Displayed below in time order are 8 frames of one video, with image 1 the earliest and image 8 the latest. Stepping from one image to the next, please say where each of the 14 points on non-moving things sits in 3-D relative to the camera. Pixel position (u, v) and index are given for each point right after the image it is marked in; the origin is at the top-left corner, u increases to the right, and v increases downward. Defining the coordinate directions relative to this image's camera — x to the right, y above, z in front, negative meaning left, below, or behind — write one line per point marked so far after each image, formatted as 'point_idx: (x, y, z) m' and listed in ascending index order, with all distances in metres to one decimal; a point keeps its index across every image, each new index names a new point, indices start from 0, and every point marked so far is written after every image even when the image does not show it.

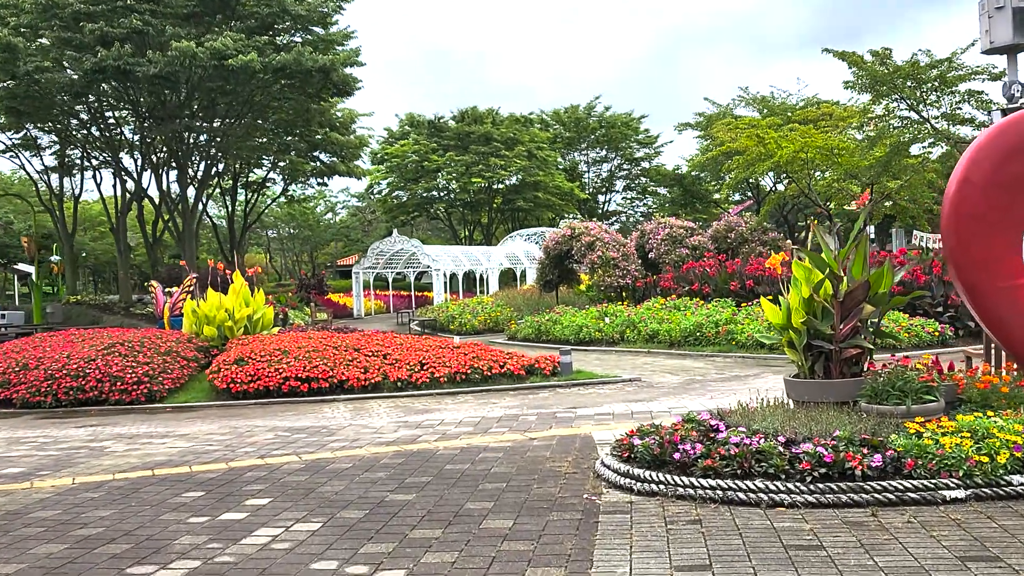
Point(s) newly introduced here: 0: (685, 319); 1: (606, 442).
0: (+2.9, -0.5, +16.1) m
1: (+0.8, -1.3, +8.0) m
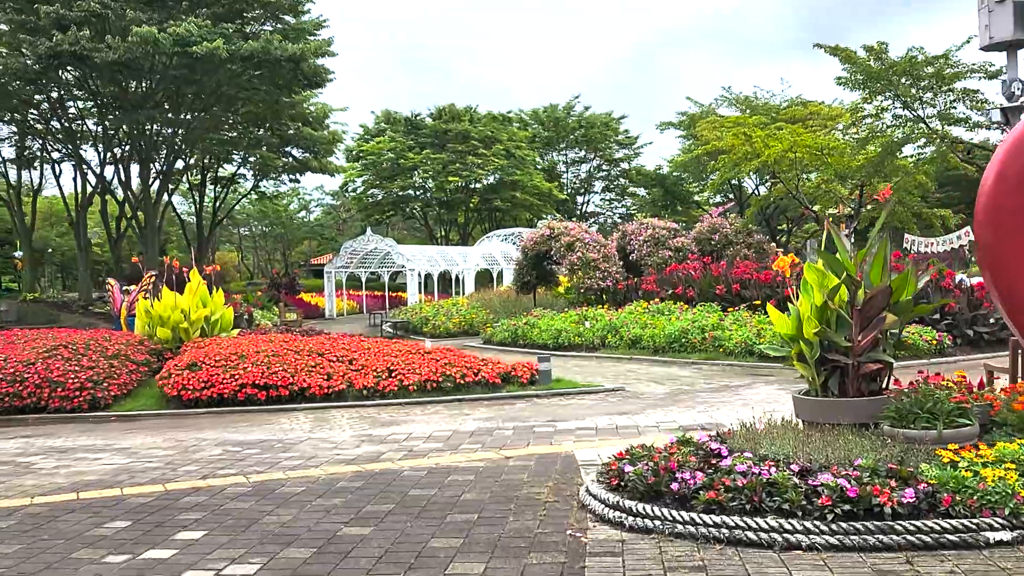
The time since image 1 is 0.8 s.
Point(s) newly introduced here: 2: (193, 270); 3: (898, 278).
0: (+2.5, -0.6, +15.3) m
1: (+0.6, -1.3, +7.2) m
2: (-4.6, +0.3, +13.9) m
3: (+2.4, +0.1, +6.0) m
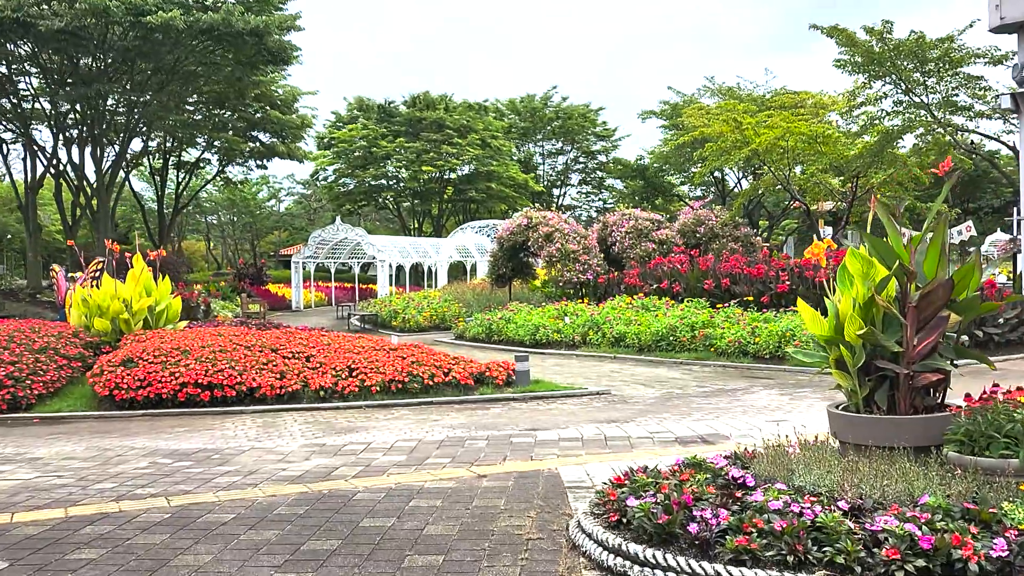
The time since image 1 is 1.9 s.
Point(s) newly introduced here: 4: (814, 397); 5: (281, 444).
0: (+2.1, -0.5, +14.2) m
1: (+0.4, -1.2, +6.0) m
2: (-4.9, +0.4, +12.7) m
3: (+2.3, +0.1, +4.9) m
4: (+3.1, -1.1, +9.9) m
5: (-1.9, -1.3, +8.0) m
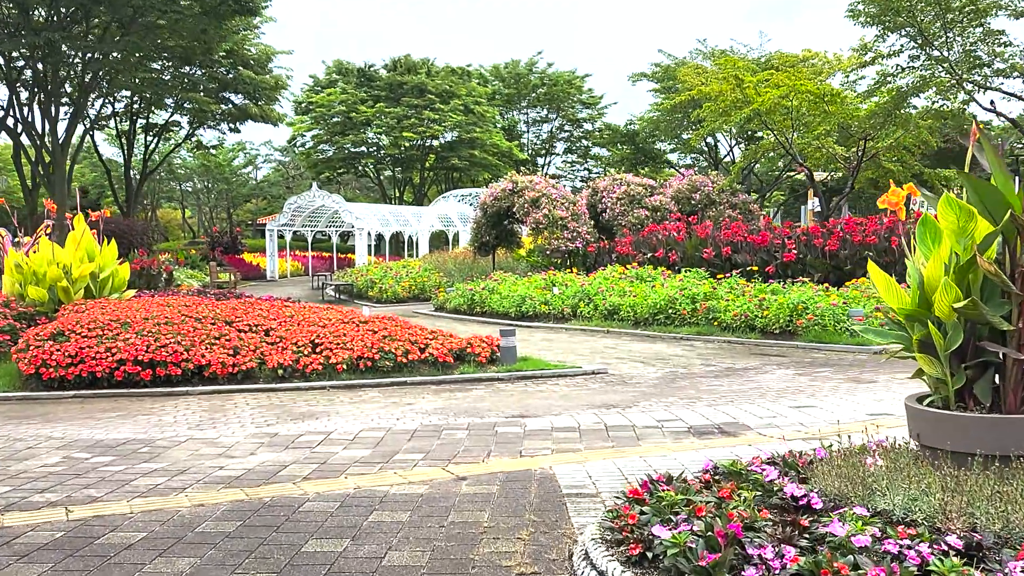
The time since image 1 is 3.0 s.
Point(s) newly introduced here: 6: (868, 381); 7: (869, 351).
0: (+1.9, -0.1, +13.1) m
1: (+0.4, -1.0, +4.9) m
2: (-5.1, +0.8, +11.4) m
3: (+2.2, +0.3, +3.8) m
4: (+2.9, -0.8, +8.8) m
5: (-2.0, -1.0, +6.8) m
6: (+3.1, -0.8, +8.5) m
7: (+3.7, -0.7, +10.1) m
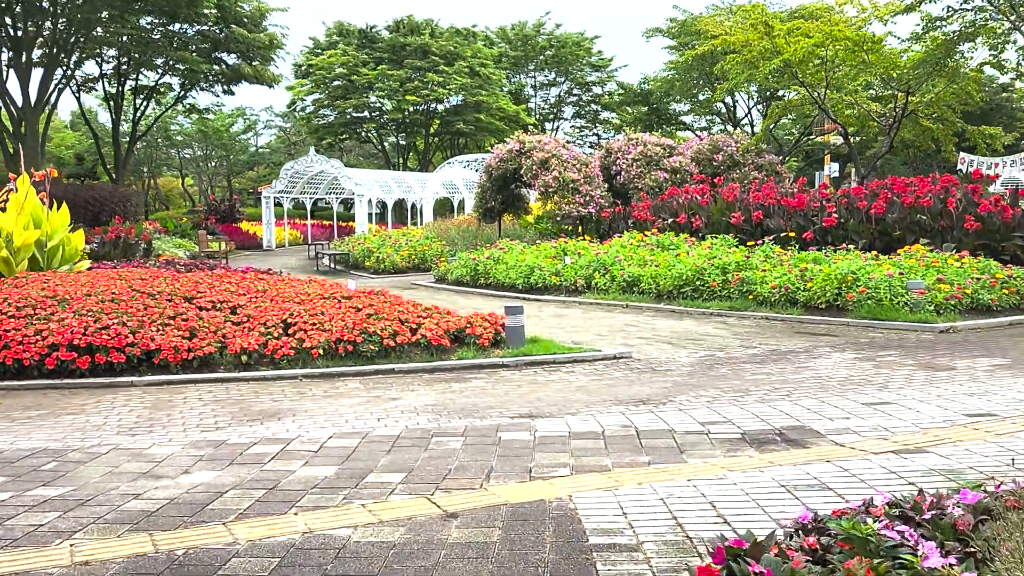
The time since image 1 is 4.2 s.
0: (+2.0, +0.3, +11.7) m
1: (+0.4, -0.9, +3.5) m
2: (-5.0, +1.1, +10.0) m
3: (+2.2, +0.3, +2.3) m
4: (+3.0, -0.6, +7.4) m
5: (-2.0, -0.9, +5.5) m
6: (+3.2, -0.6, +7.0) m
7: (+3.8, -0.4, +8.7) m
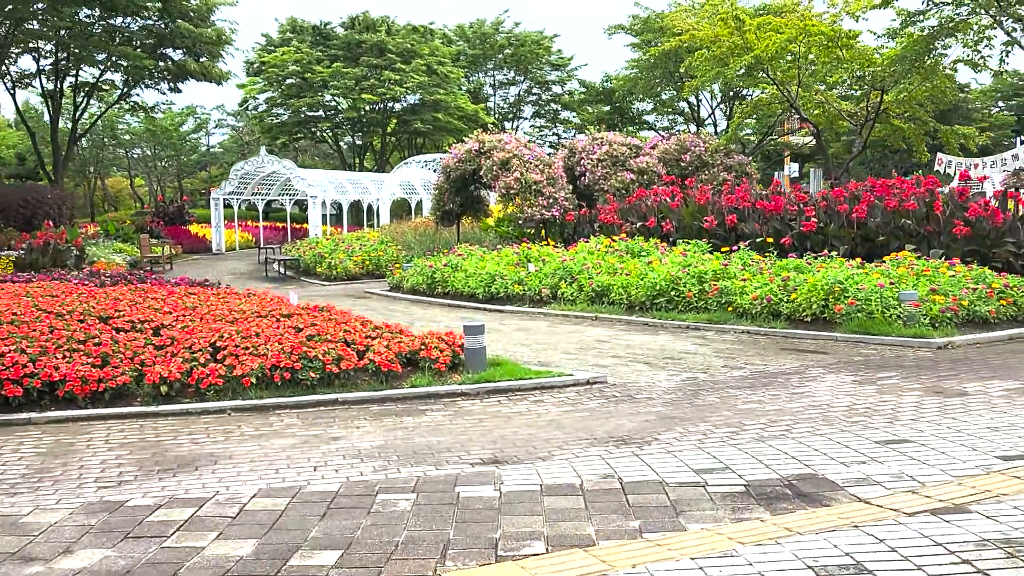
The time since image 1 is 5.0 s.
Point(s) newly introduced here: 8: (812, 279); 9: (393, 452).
0: (+1.5, +0.2, +10.9) m
1: (+0.3, -1.1, +2.7) m
2: (-5.4, +1.0, +8.9) m
3: (+2.2, +0.2, +1.5) m
4: (+2.7, -0.7, +6.7) m
5: (-2.2, -1.0, +4.5) m
6: (+2.9, -0.7, +6.3) m
7: (+3.5, -0.5, +8.0) m
8: (+2.9, +0.1, +9.3) m
9: (-0.6, -0.9, +5.3) m
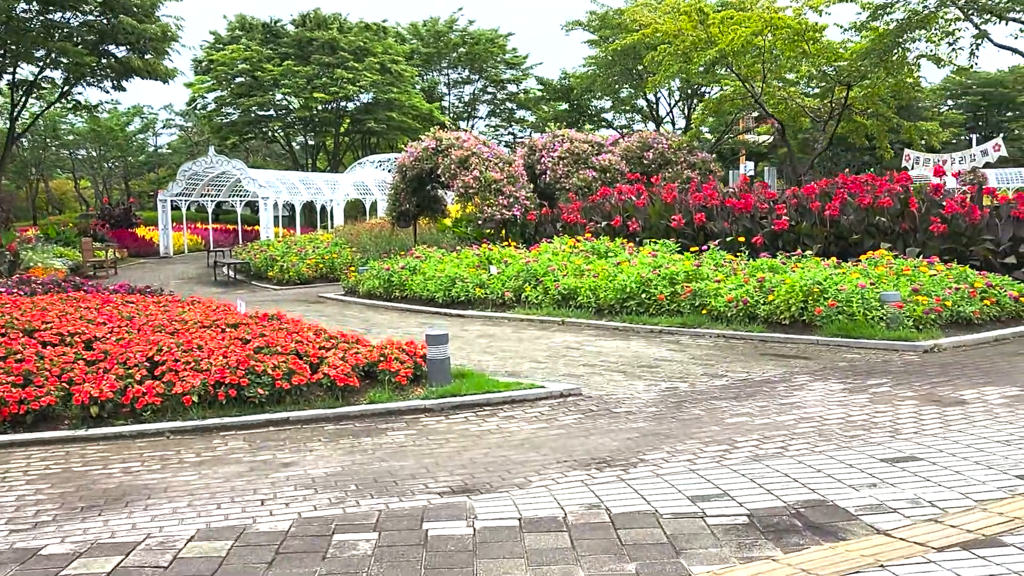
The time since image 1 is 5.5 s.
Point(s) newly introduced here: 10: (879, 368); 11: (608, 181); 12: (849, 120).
0: (+1.1, +0.2, +10.4) m
1: (+0.3, -1.1, +2.1) m
2: (-5.7, +0.9, +8.1) m
3: (+2.2, +0.2, +1.1) m
4: (+2.5, -0.7, +6.2) m
5: (-2.3, -1.1, +3.9) m
6: (+2.7, -0.7, +5.9) m
7: (+3.2, -0.5, +7.6) m
8: (+2.5, +0.1, +8.9) m
9: (-0.8, -0.9, +4.7) m
10: (+2.7, -0.6, +7.2) m
11: (+1.6, +1.8, +16.6) m
12: (+6.2, +3.1, +18.0) m
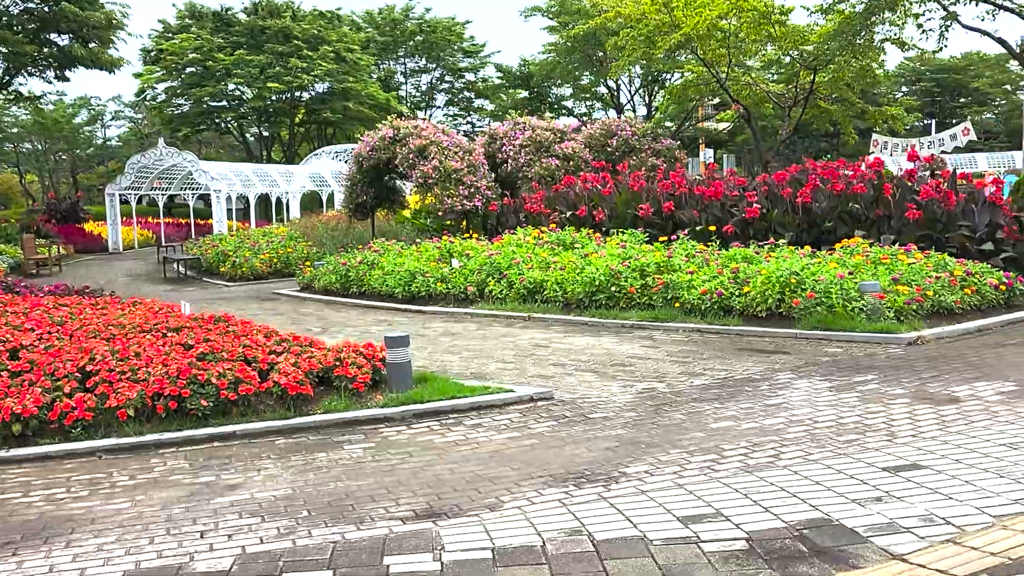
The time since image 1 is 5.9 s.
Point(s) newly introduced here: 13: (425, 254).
0: (+0.7, +0.3, +10.0) m
1: (+0.2, -1.1, +1.7) m
2: (-6.0, +0.9, +7.4) m
3: (+2.2, +0.2, +0.8) m
4: (+2.3, -0.6, +5.9) m
5: (-2.3, -1.1, +3.3) m
6: (+2.5, -0.7, +5.6) m
7: (+2.9, -0.4, +7.3) m
8: (+2.2, +0.2, +8.6) m
9: (-0.9, -0.9, +4.2) m
10: (+2.5, -0.5, +6.8) m
11: (+1.0, +2.0, +16.2) m
12: (+5.5, +3.3, +17.7) m
13: (-1.1, +0.4, +11.9) m
